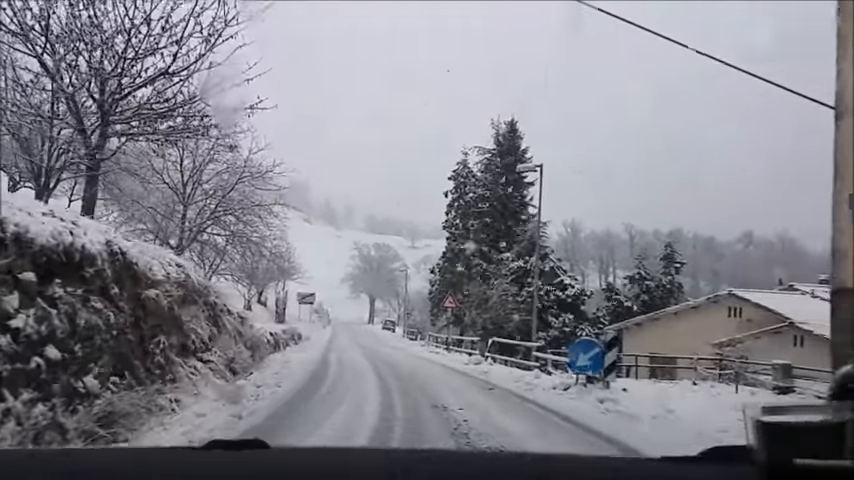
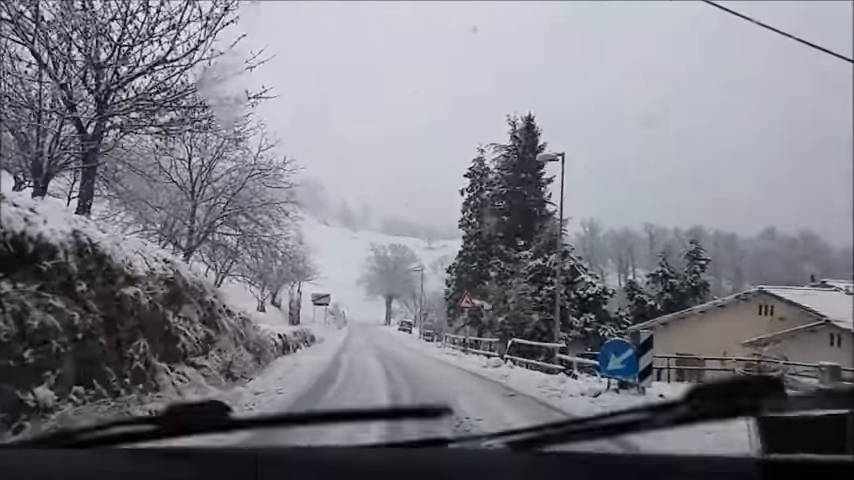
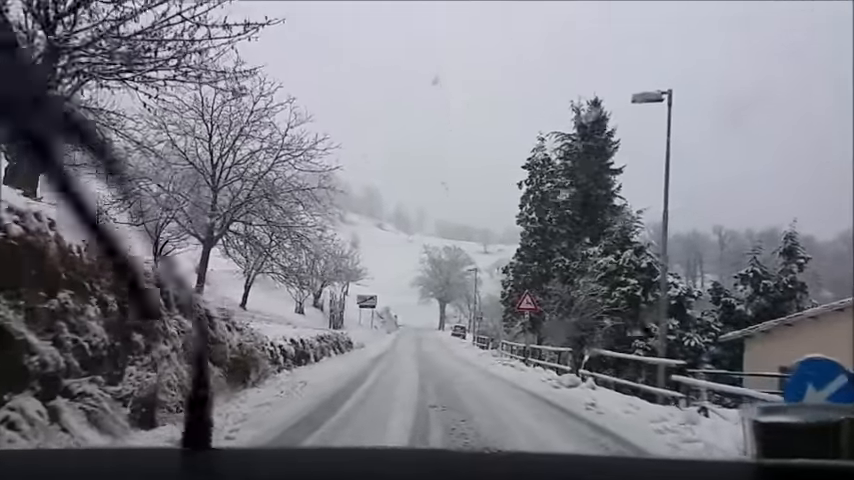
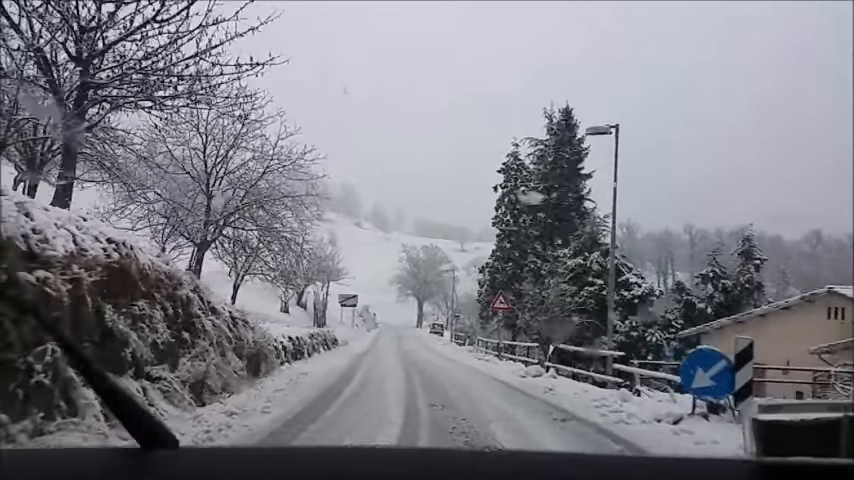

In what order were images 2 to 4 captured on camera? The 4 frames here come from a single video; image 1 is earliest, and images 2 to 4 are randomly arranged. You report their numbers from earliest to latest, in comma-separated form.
2, 4, 3
